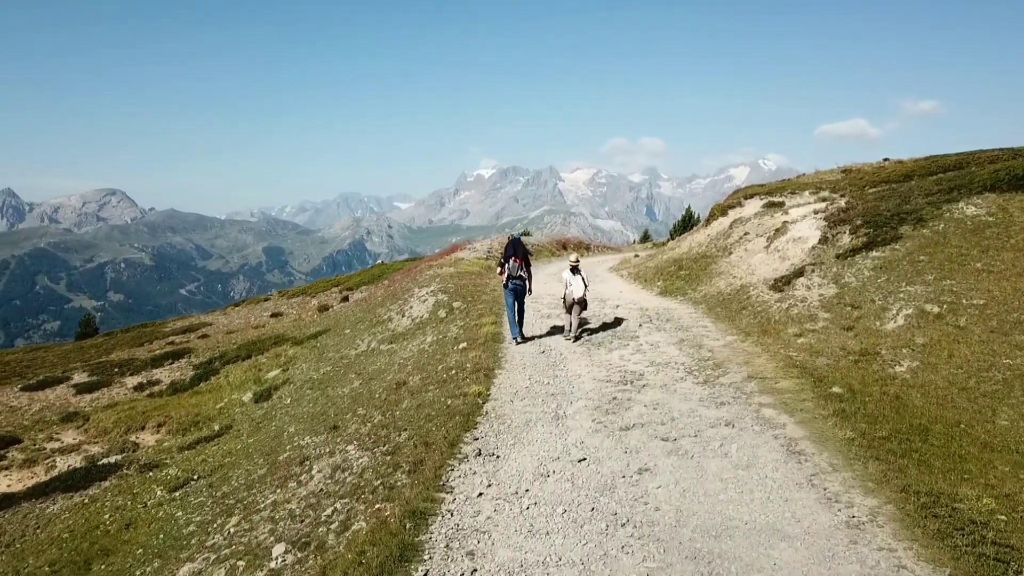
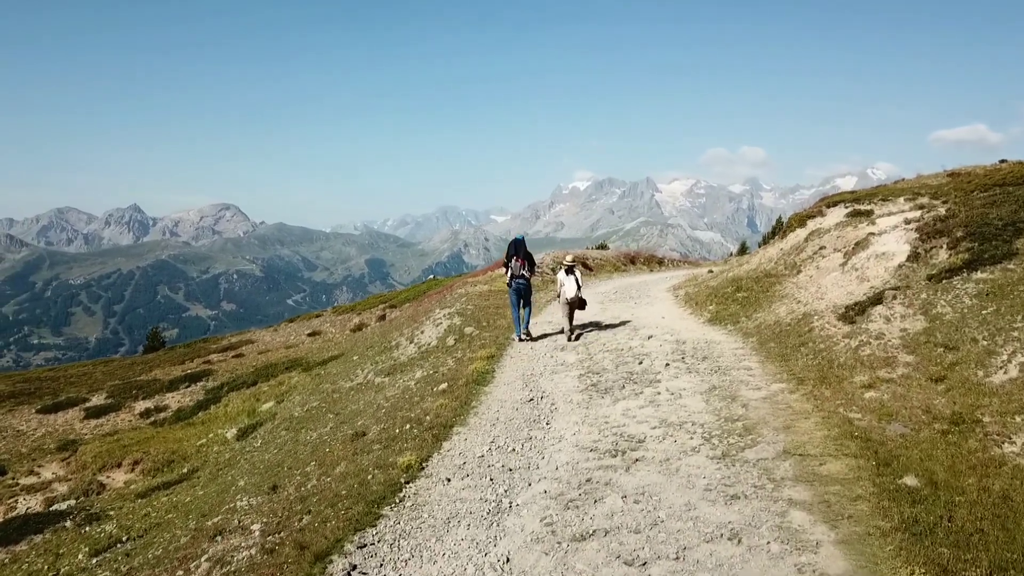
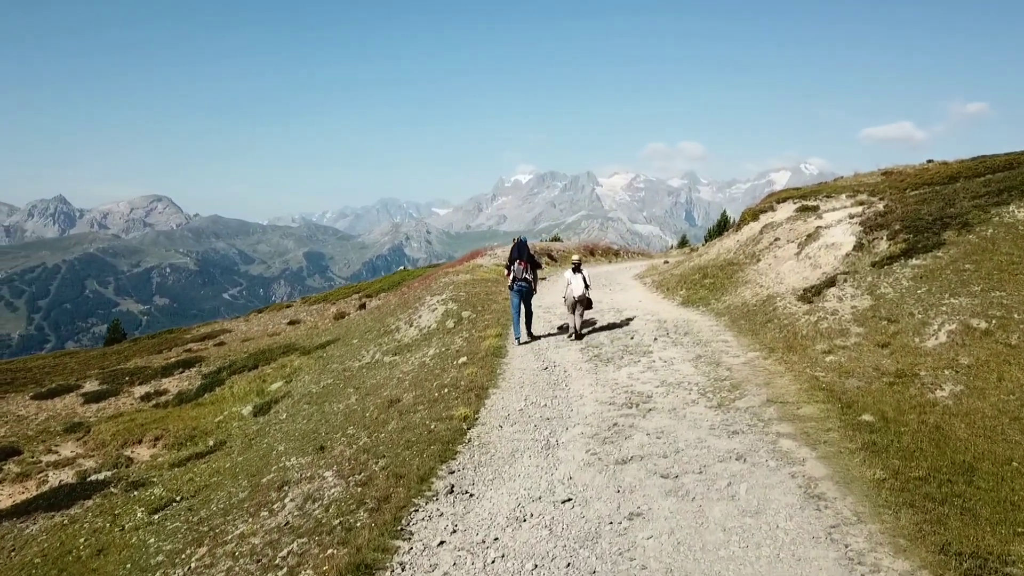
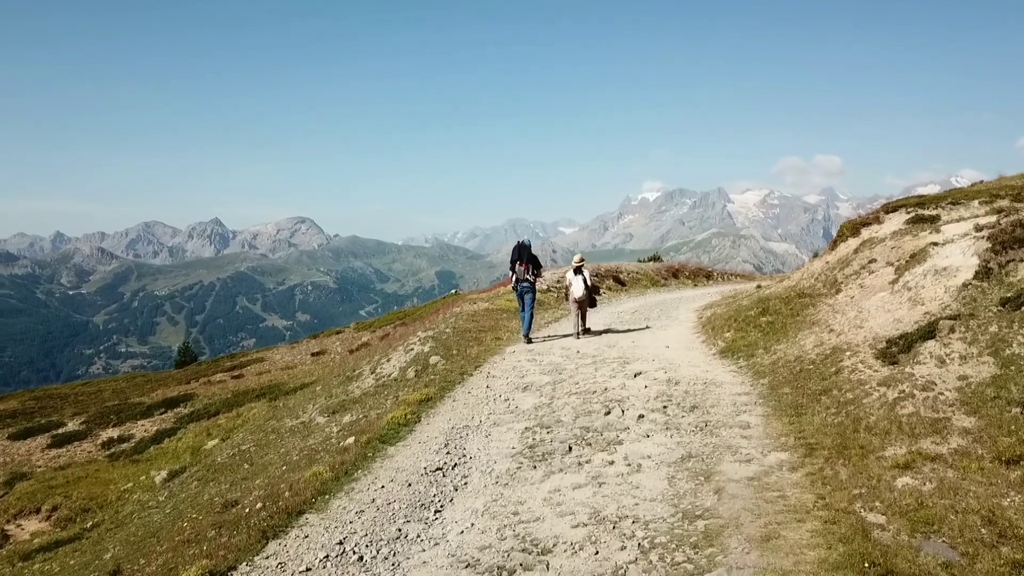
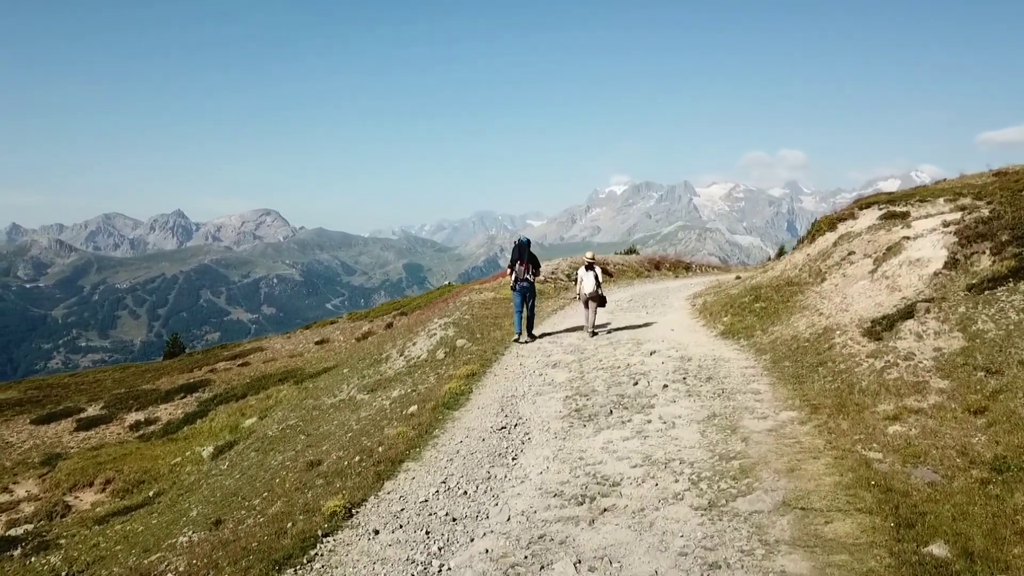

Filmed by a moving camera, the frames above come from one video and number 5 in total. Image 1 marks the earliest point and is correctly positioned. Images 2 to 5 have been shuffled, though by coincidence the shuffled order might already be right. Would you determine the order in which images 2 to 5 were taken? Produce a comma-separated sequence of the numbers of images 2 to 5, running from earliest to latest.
3, 2, 5, 4
